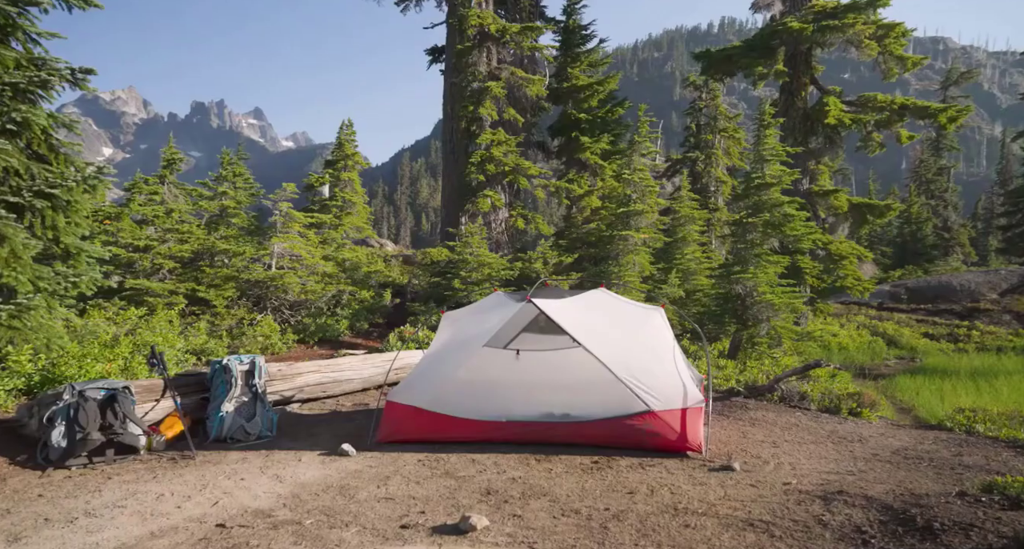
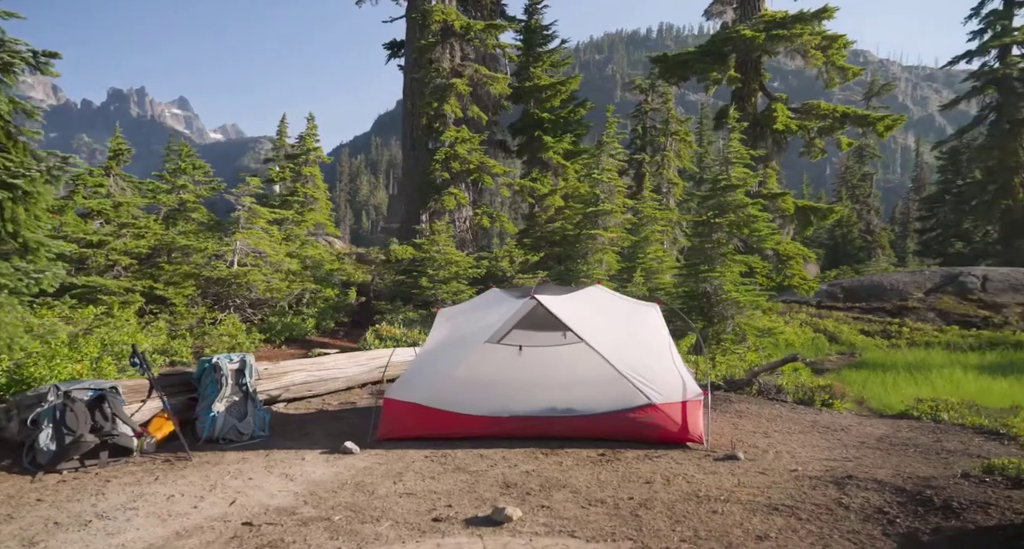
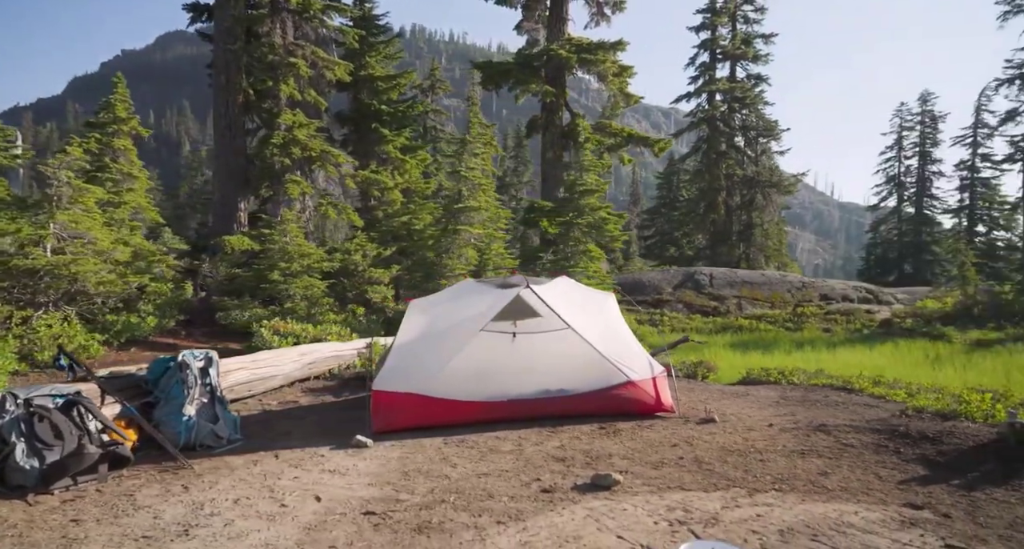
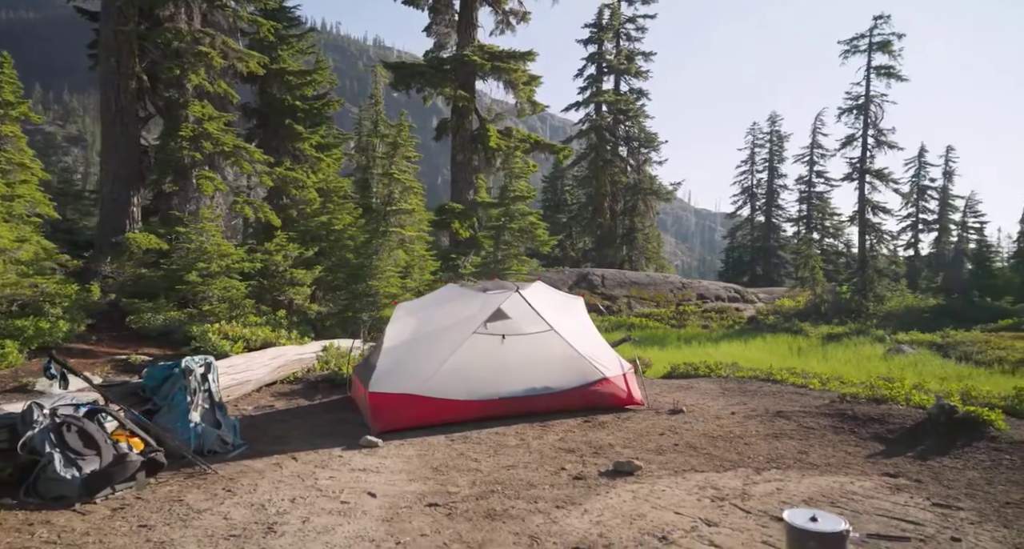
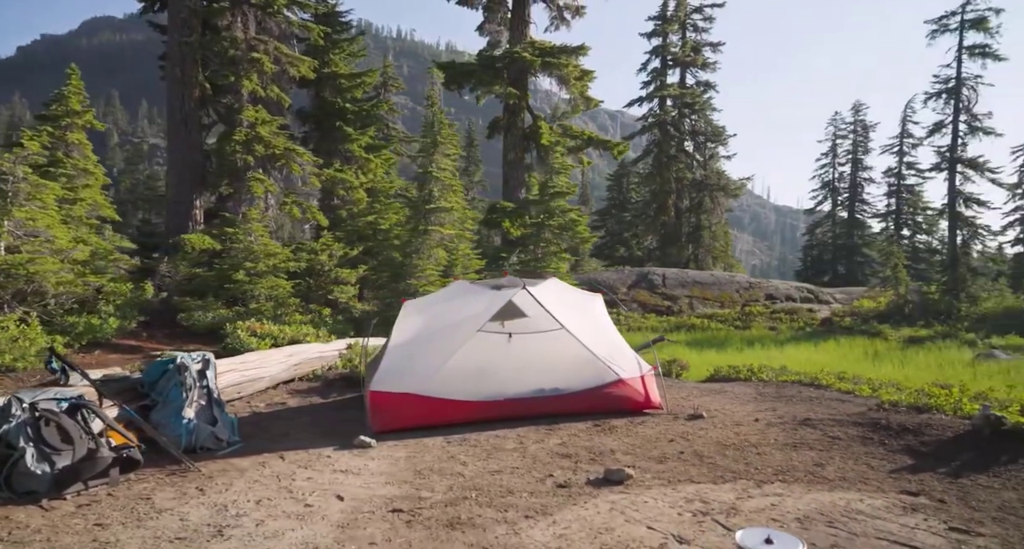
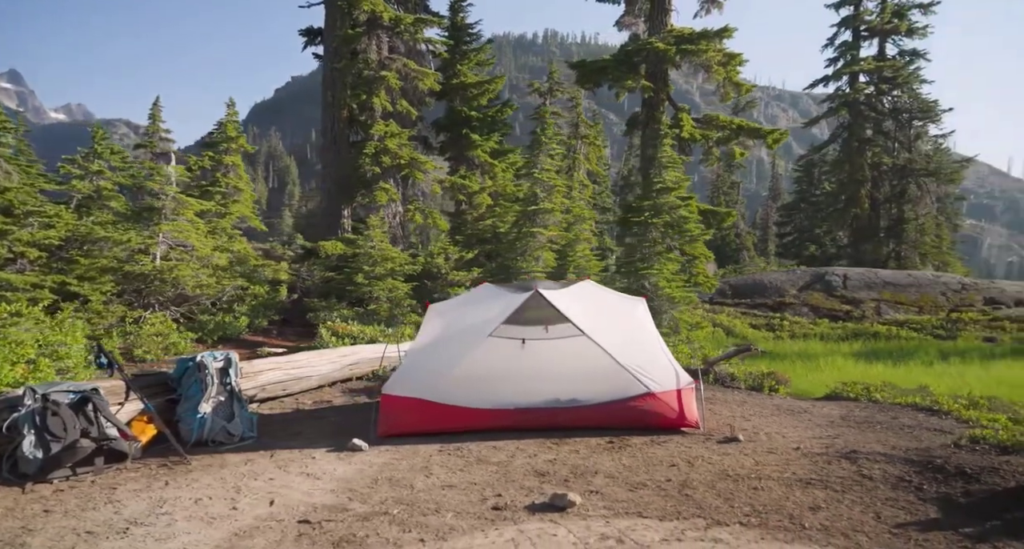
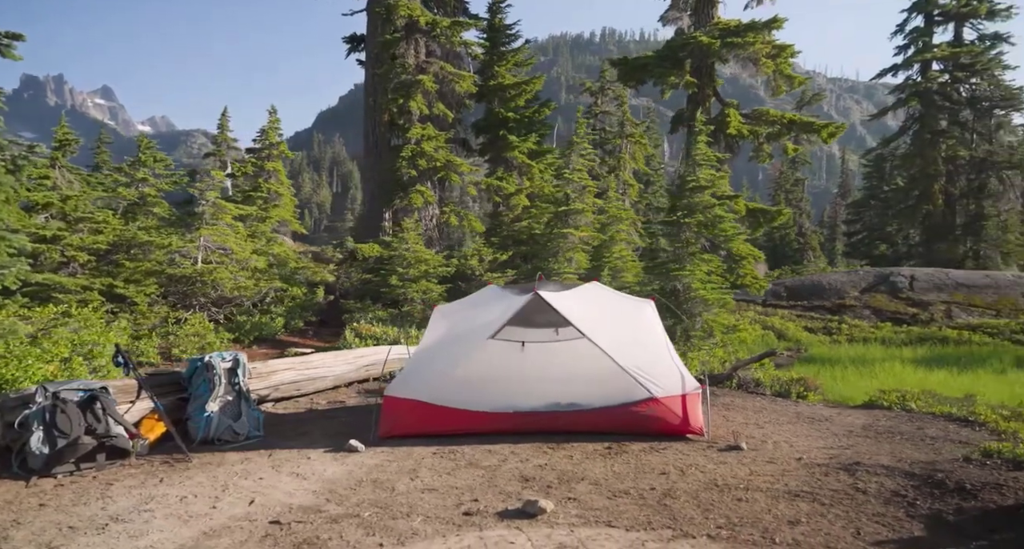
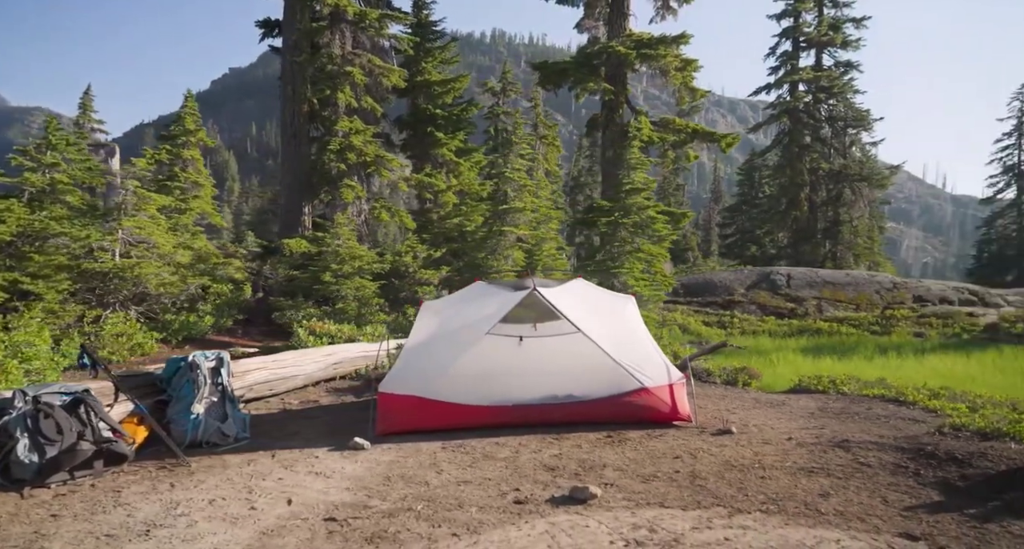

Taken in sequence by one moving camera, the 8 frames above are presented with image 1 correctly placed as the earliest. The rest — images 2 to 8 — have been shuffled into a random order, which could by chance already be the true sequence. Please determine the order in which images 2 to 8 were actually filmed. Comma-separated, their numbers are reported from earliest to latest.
2, 7, 6, 8, 3, 5, 4
